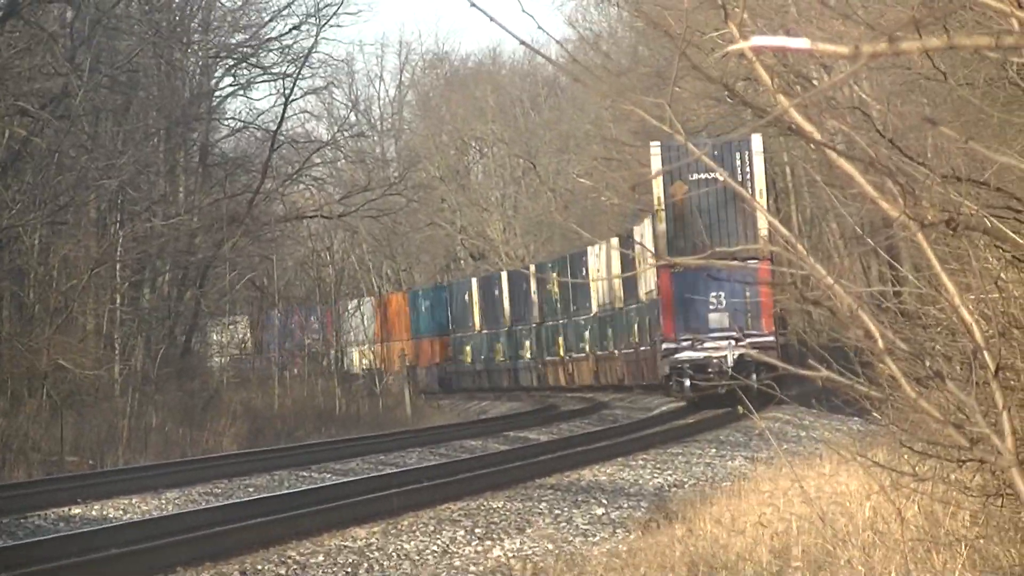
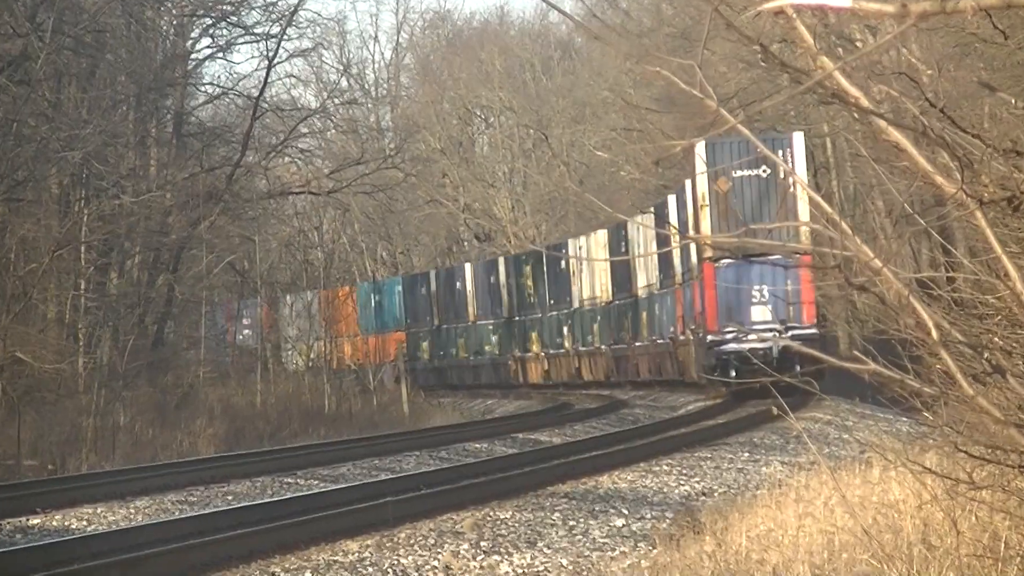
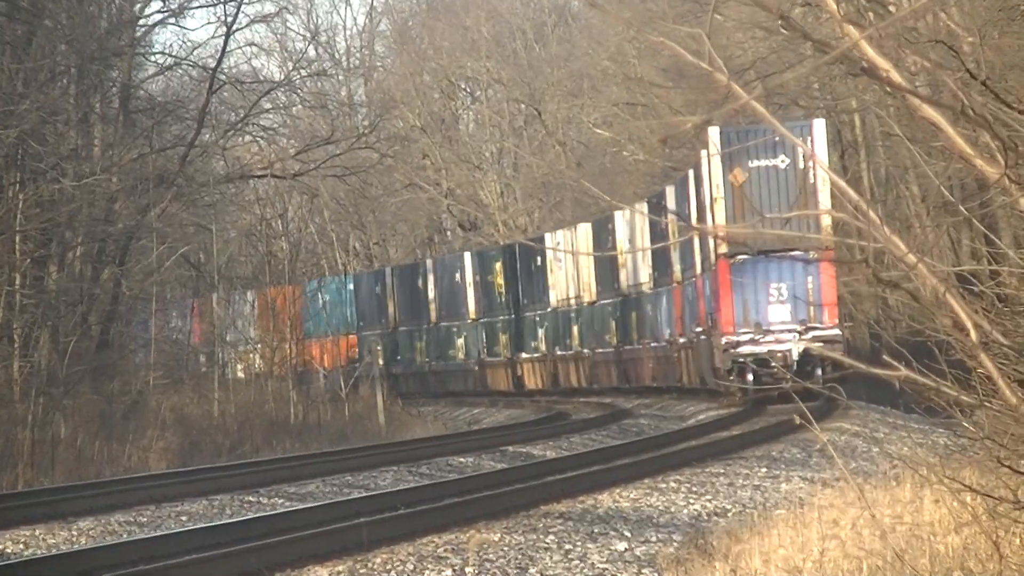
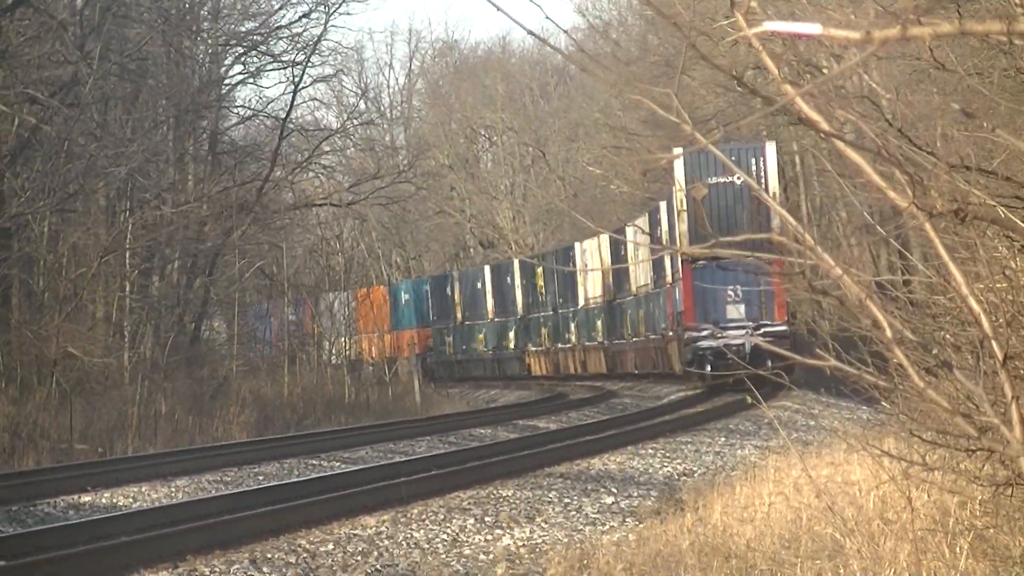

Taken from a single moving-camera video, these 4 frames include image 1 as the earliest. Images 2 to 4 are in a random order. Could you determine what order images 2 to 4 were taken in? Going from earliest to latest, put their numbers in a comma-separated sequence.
4, 2, 3
